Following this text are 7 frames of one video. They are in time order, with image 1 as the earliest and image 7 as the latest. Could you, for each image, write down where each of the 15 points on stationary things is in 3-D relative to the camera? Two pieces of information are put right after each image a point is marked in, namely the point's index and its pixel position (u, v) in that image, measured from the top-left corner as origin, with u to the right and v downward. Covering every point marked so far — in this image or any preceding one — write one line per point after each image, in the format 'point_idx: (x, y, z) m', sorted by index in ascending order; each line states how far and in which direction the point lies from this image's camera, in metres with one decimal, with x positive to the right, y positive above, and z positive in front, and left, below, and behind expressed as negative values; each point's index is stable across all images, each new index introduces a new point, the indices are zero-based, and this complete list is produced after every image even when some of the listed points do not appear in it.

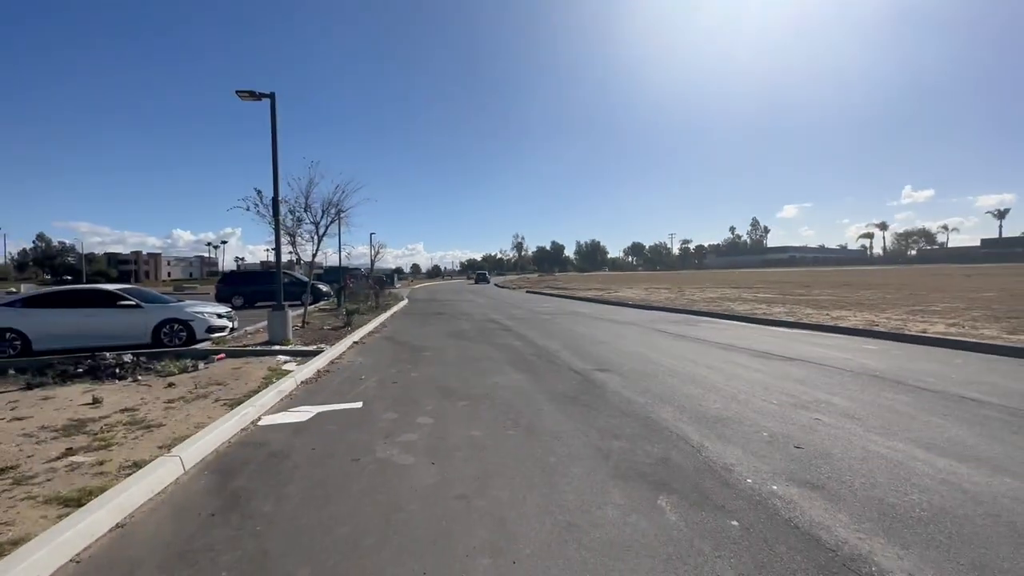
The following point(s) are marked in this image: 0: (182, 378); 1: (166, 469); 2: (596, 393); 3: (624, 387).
0: (-7.0, -1.9, +9.8) m
1: (-3.8, -2.0, +5.1) m
2: (+1.6, -2.0, +8.6) m
3: (+2.2, -1.9, +9.1) m
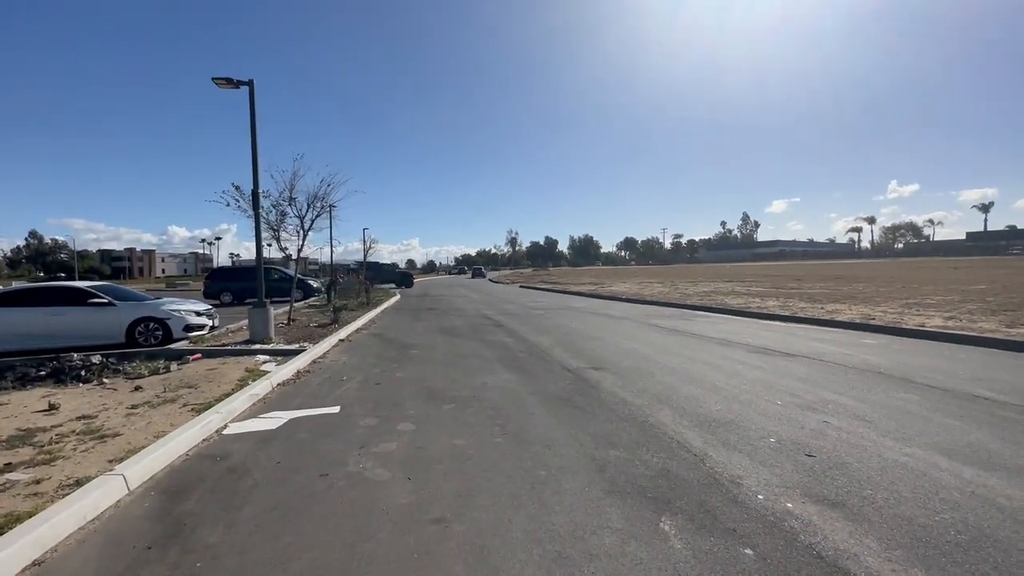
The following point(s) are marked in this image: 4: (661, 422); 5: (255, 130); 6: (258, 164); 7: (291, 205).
0: (-7.2, -1.9, +9.2) m
1: (-4.0, -2.0, +4.5) m
2: (+1.4, -1.9, +8.0) m
3: (+2.0, -1.8, +8.5) m
4: (+2.1, -1.9, +6.6) m
5: (-7.0, +4.3, +12.6) m
6: (-7.0, +3.5, +12.8) m
7: (-7.9, +3.0, +16.5) m
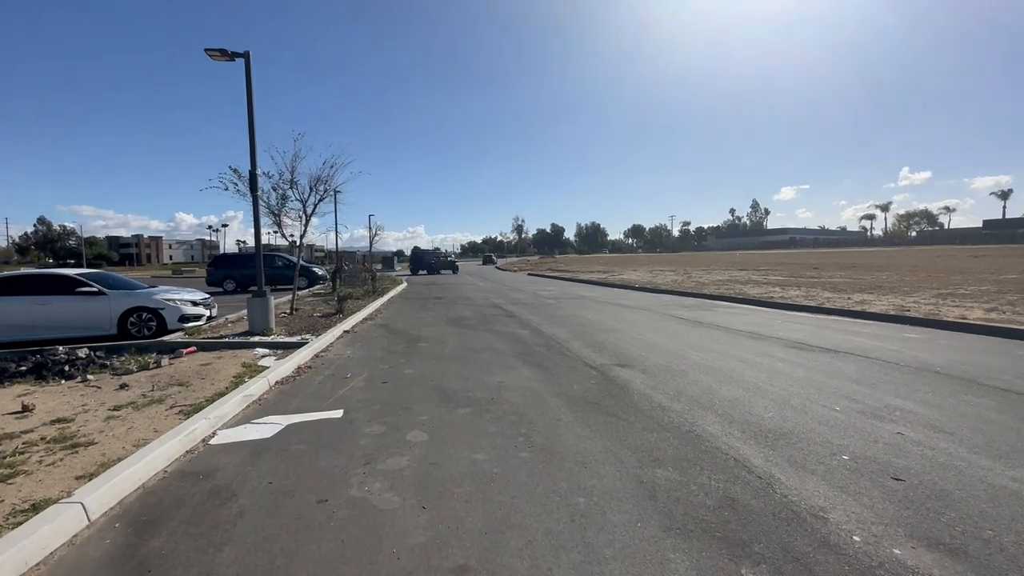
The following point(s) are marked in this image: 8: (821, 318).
0: (-6.8, -1.6, +8.5) m
1: (-3.7, -1.9, +3.7) m
2: (+1.7, -1.7, +7.2) m
3: (+2.3, -1.7, +7.7) m
4: (+2.5, -1.8, +5.8) m
5: (-6.6, +4.6, +11.7) m
6: (-6.6, +3.8, +11.9) m
7: (-7.4, +3.4, +15.7) m
8: (+10.6, -1.1, +15.8) m
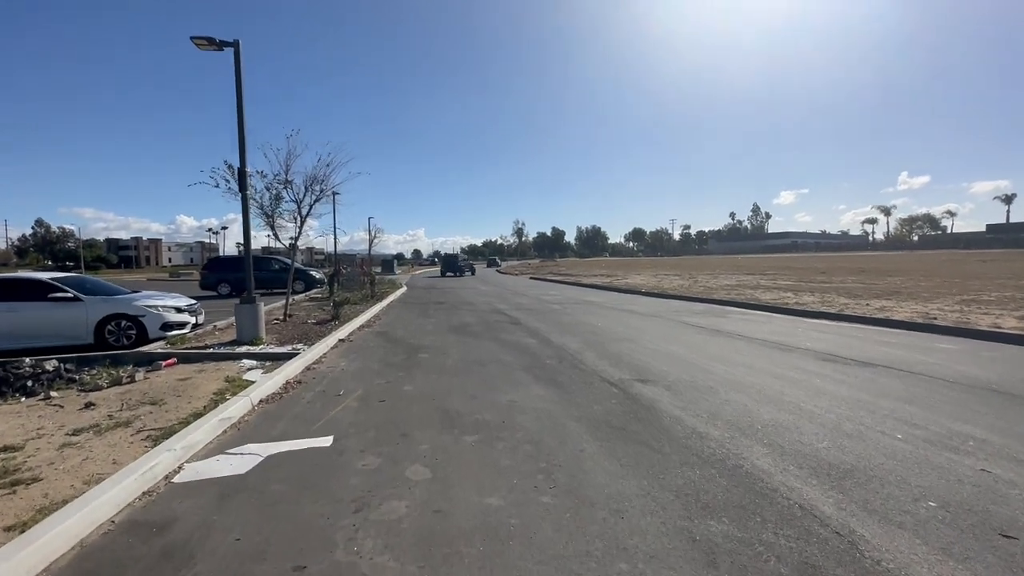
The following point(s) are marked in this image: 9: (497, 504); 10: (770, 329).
0: (-6.6, -1.8, +7.6) m
1: (-3.5, -2.0, +2.9) m
2: (+1.9, -1.8, +6.3) m
3: (+2.5, -1.8, +6.8) m
4: (+2.7, -1.9, +4.9) m
5: (-6.4, +4.5, +10.9) m
6: (-6.4, +3.6, +11.1) m
7: (-7.3, +3.2, +14.9) m
8: (+10.8, -1.3, +15.0) m
9: (-0.1, -2.0, +4.3) m
10: (+8.3, -1.3, +14.9) m
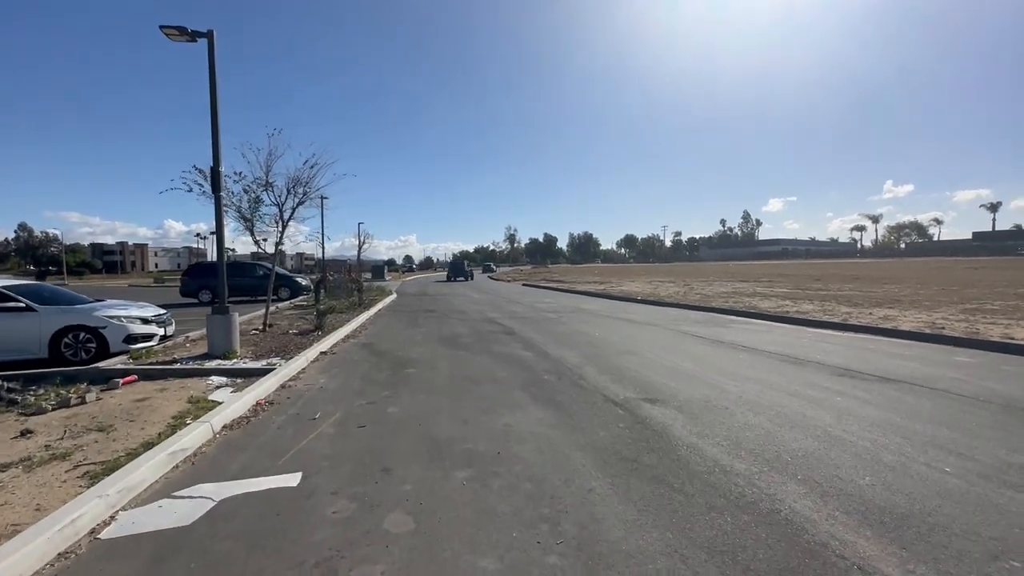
0: (-6.7, -1.9, +6.7) m
1: (-3.5, -2.1, +2.0) m
2: (+1.9, -2.0, +5.6) m
3: (+2.5, -2.0, +6.1) m
4: (+2.6, -2.1, +4.2) m
5: (-6.5, +4.3, +10.1) m
6: (-6.5, +3.4, +10.3) m
7: (-7.4, +3.0, +14.0) m
8: (+10.6, -1.5, +14.4) m
9: (-0.1, -2.1, +3.5) m
10: (+8.1, -1.6, +14.2) m
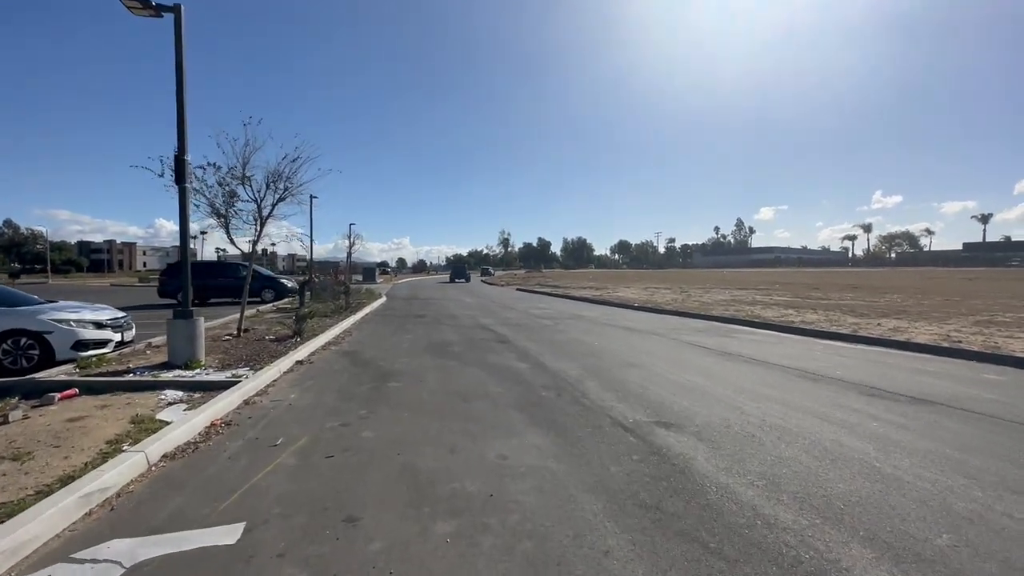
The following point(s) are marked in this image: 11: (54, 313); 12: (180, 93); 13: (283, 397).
0: (-6.8, -1.9, +5.6) m
1: (-3.5, -2.1, +1.0) m
2: (+1.8, -2.1, +4.7) m
3: (+2.4, -2.1, +5.2) m
4: (+2.6, -2.2, +3.3) m
5: (-6.5, +4.3, +9.0) m
6: (-6.5, +3.4, +9.3) m
7: (-7.5, +2.9, +13.0) m
8: (+10.4, -1.8, +13.6) m
9: (-0.2, -2.2, +2.5) m
10: (+8.0, -1.8, +13.4) m
11: (-9.1, -0.5, +9.2) m
12: (-6.6, +3.9, +9.2) m
13: (-4.0, -1.9, +8.0) m
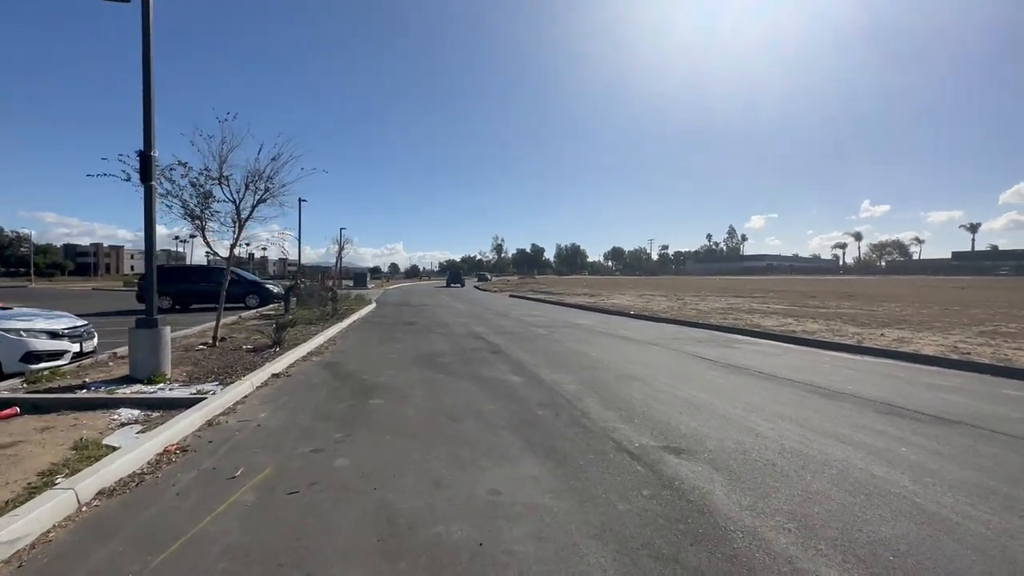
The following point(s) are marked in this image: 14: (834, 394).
0: (-6.8, -2.0, +4.8) m
1: (-3.5, -2.1, +0.3) m
2: (+1.8, -2.2, +4.0) m
3: (+2.4, -2.2, +4.5) m
4: (+2.6, -2.3, +2.6) m
5: (-6.6, +4.1, +8.3) m
6: (-6.6, +3.3, +8.5) m
7: (-7.7, +2.8, +12.2) m
8: (+10.2, -2.1, +13.1) m
9: (-0.2, -2.2, +1.8) m
10: (+7.8, -2.1, +12.8) m
11: (-9.2, -0.6, +8.3) m
12: (-6.7, +3.8, +8.4) m
13: (-4.1, -2.0, +7.2) m
14: (+6.6, -2.2, +9.4) m
